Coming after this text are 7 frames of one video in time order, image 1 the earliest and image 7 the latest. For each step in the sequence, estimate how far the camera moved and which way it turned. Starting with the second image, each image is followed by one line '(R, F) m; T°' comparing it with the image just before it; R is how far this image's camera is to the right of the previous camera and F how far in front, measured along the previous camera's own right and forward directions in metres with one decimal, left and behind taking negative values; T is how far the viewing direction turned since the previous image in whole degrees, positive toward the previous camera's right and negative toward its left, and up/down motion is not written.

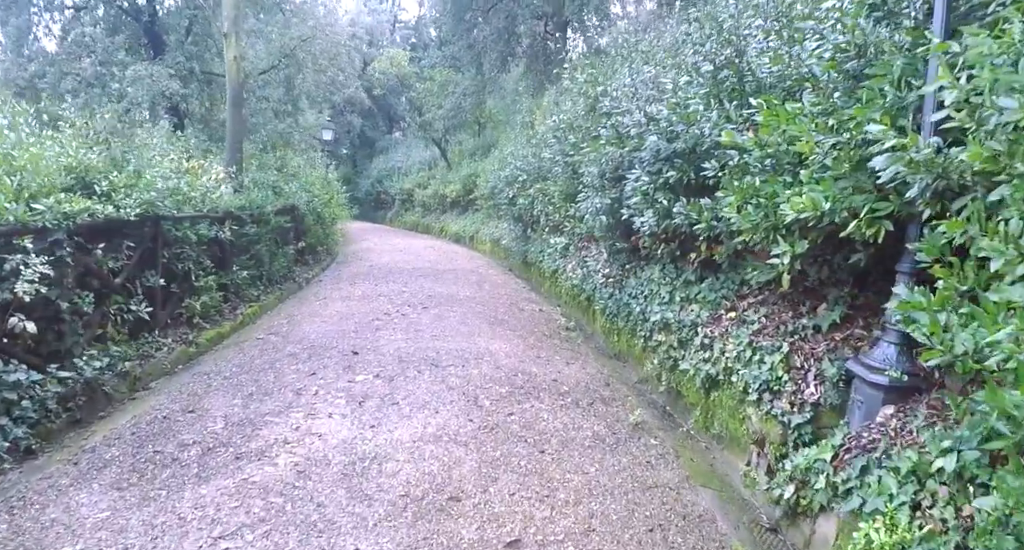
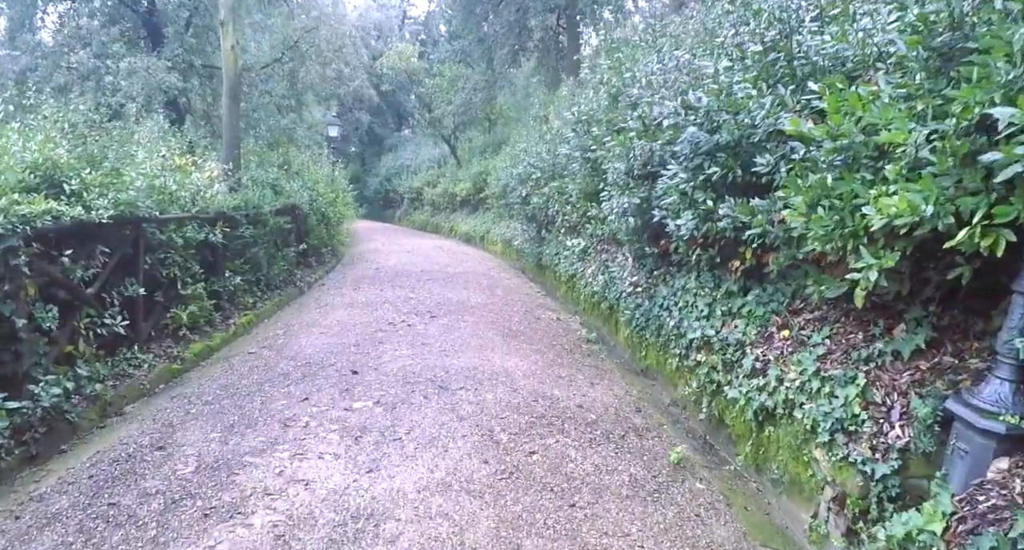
(-0.1, +0.6) m; -1°
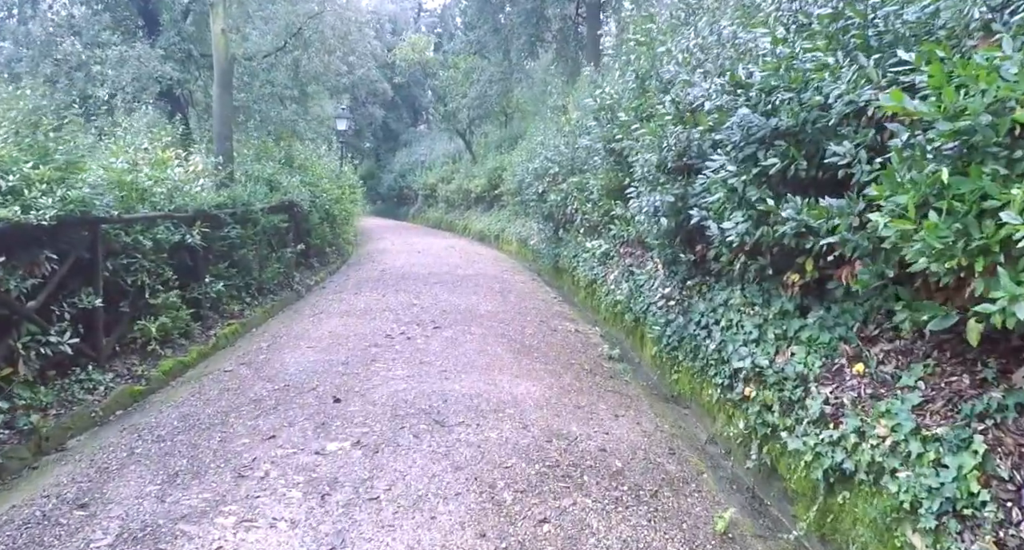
(0.0, +0.7) m; -2°
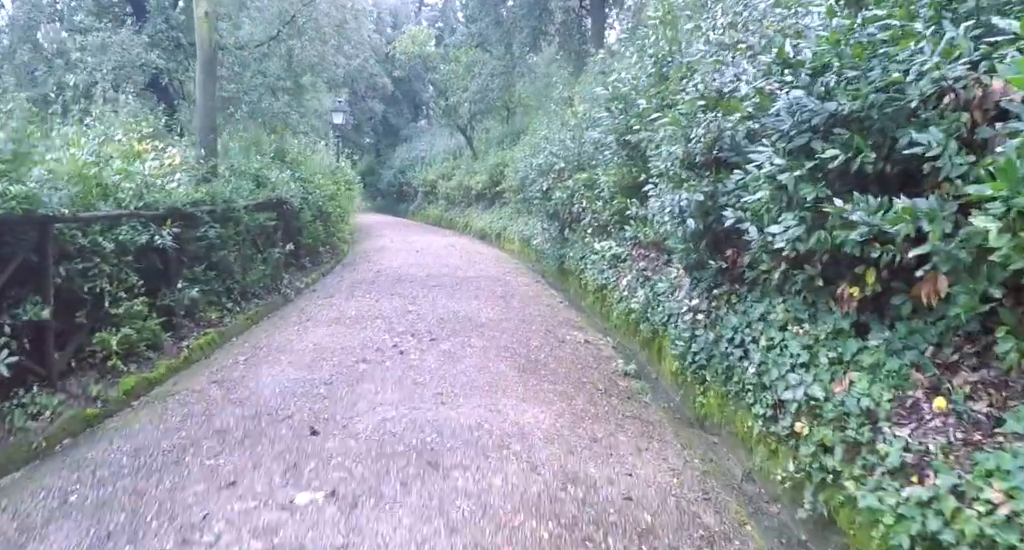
(0.0, +0.6) m; 0°
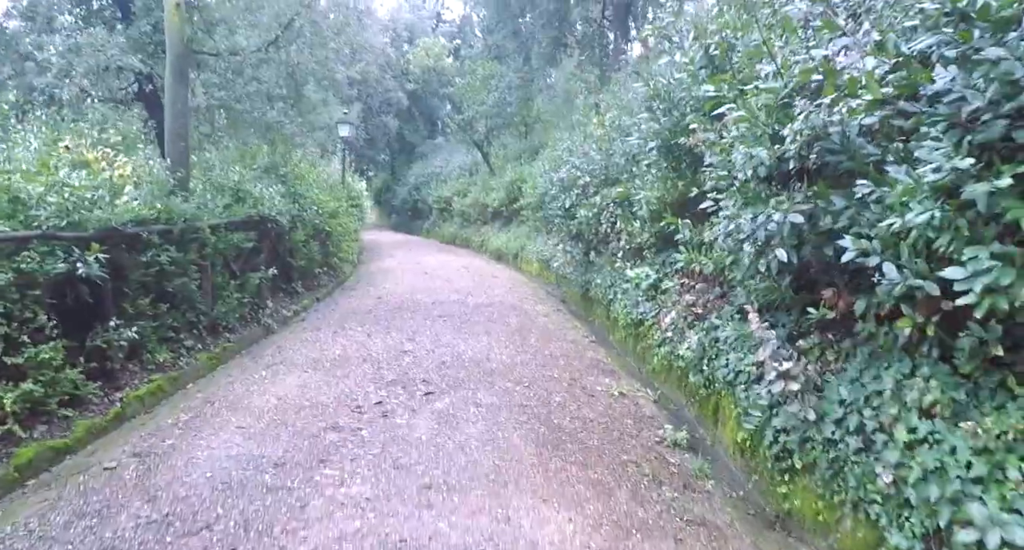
(0.0, +1.1) m; -2°
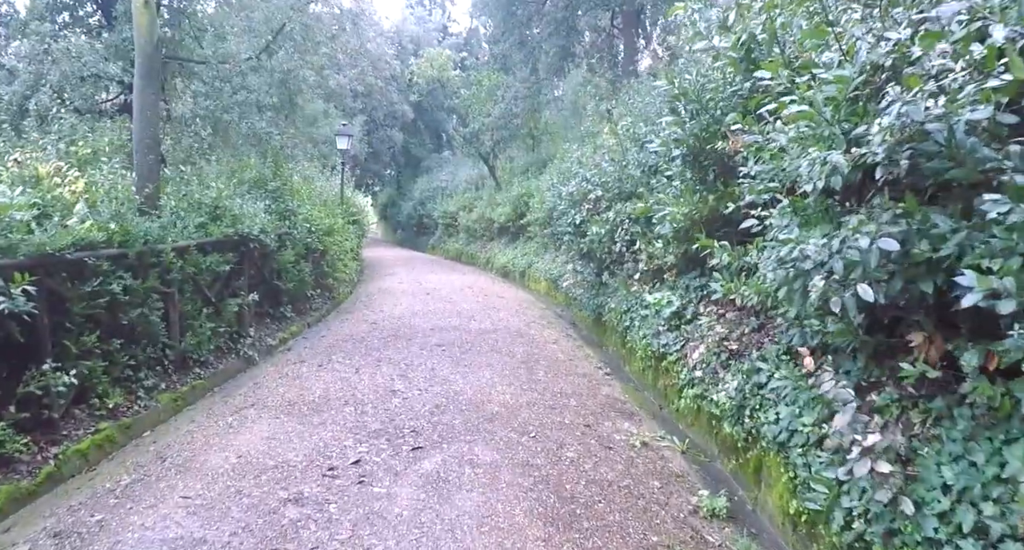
(0.0, +0.7) m; -1°
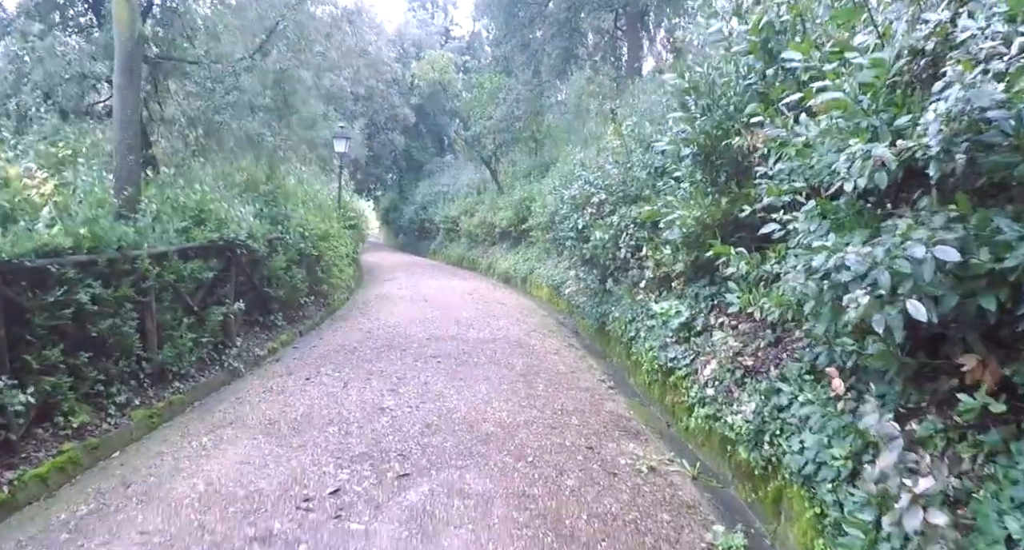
(+0.1, +0.3) m; 0°
